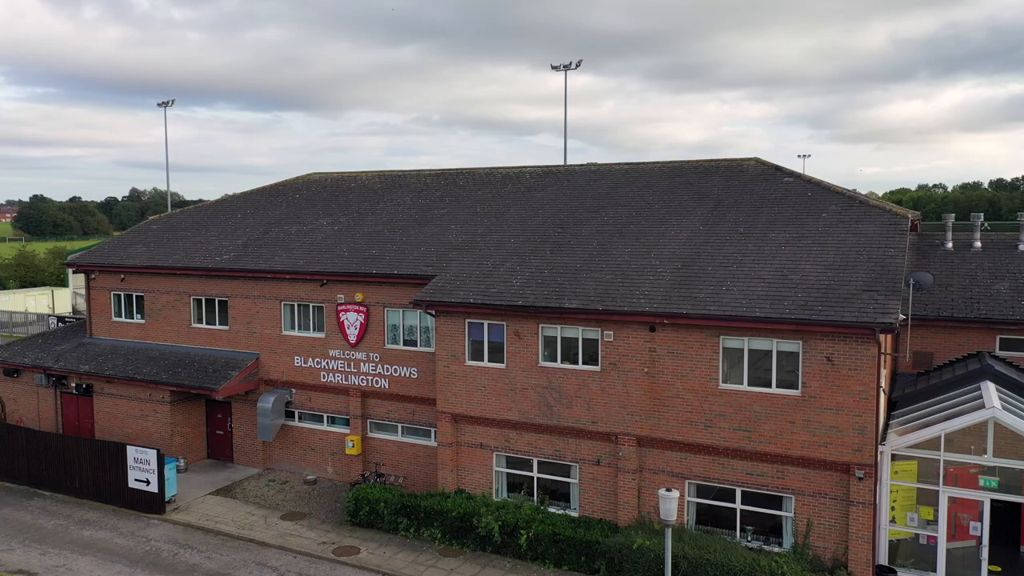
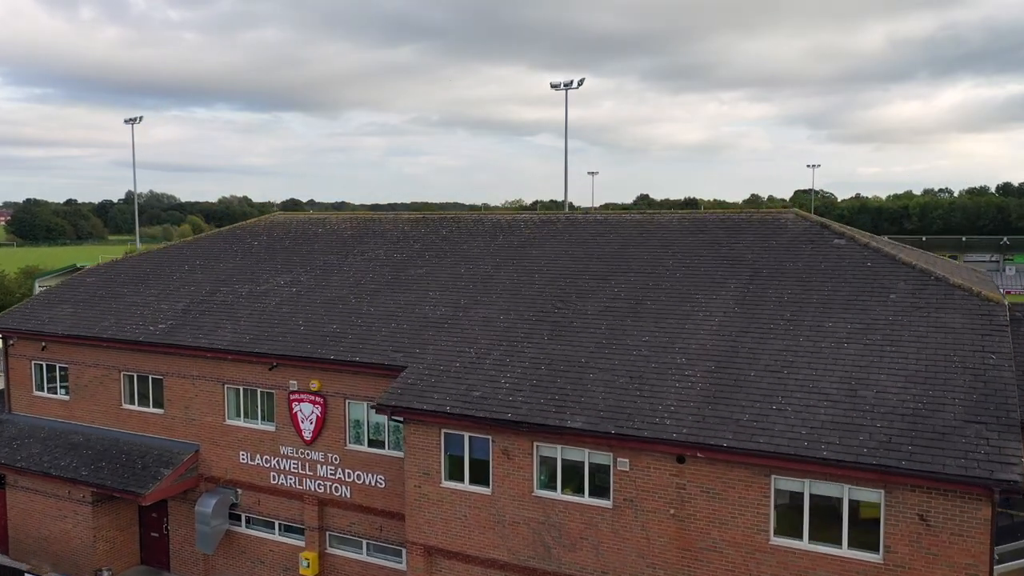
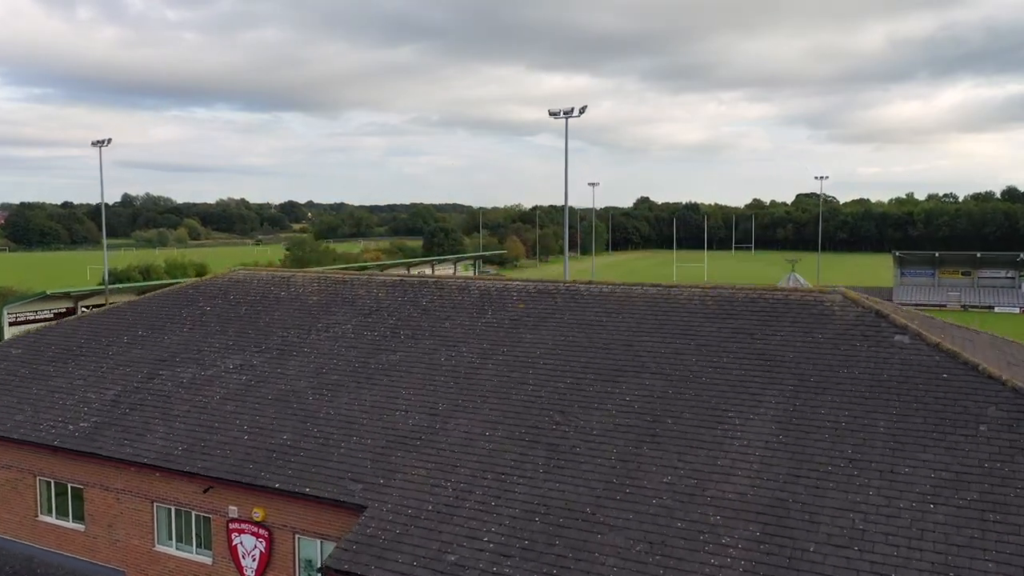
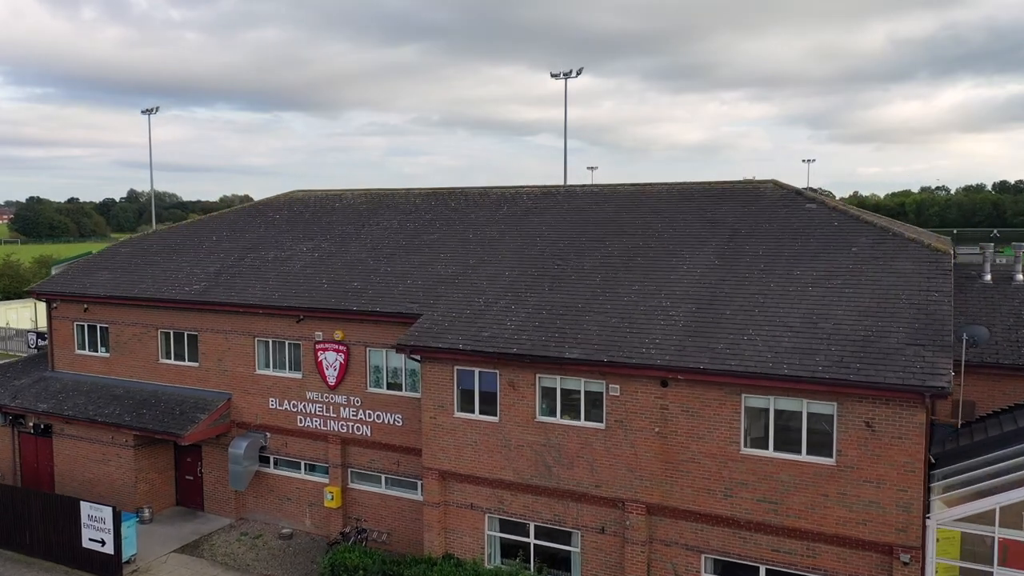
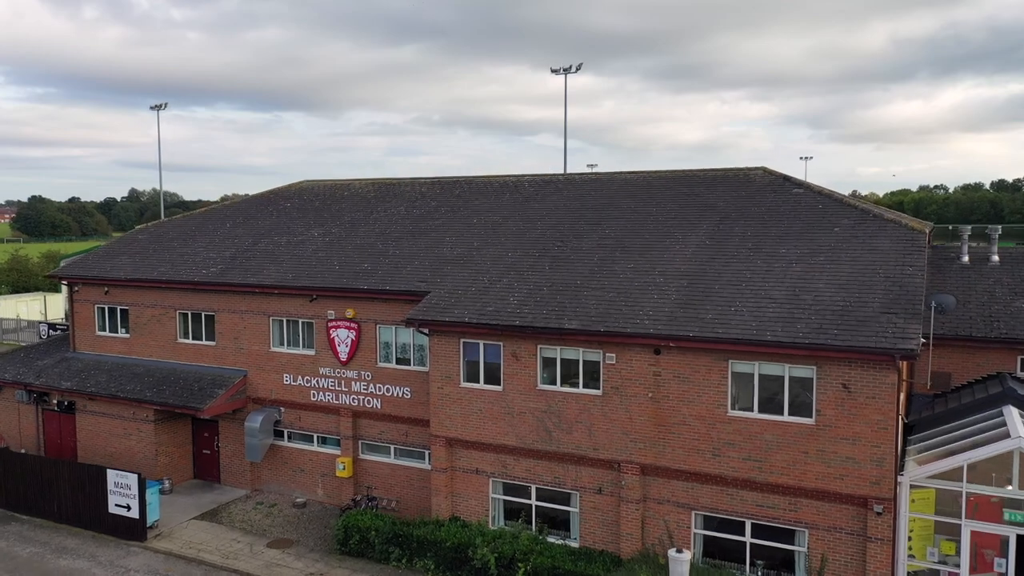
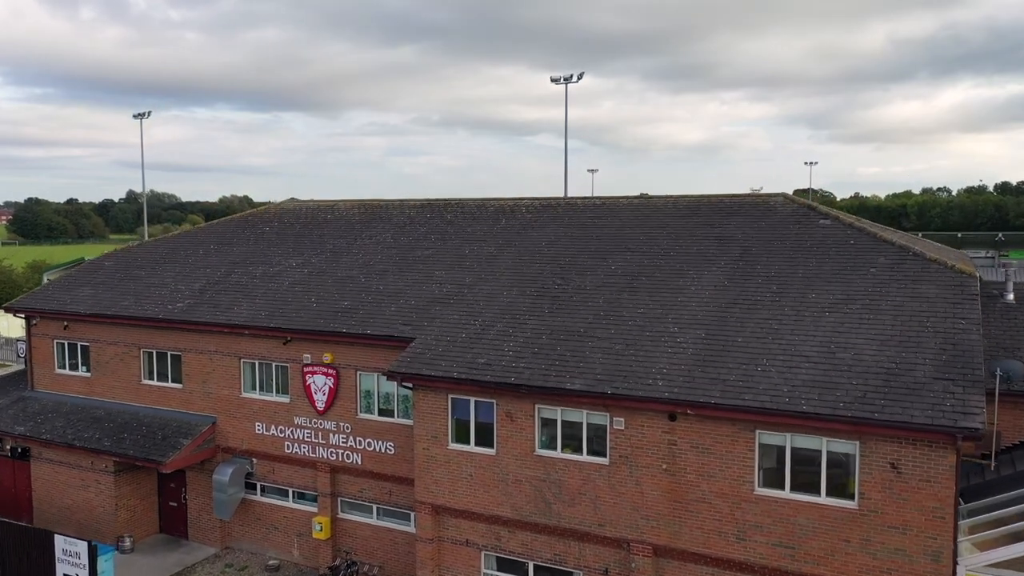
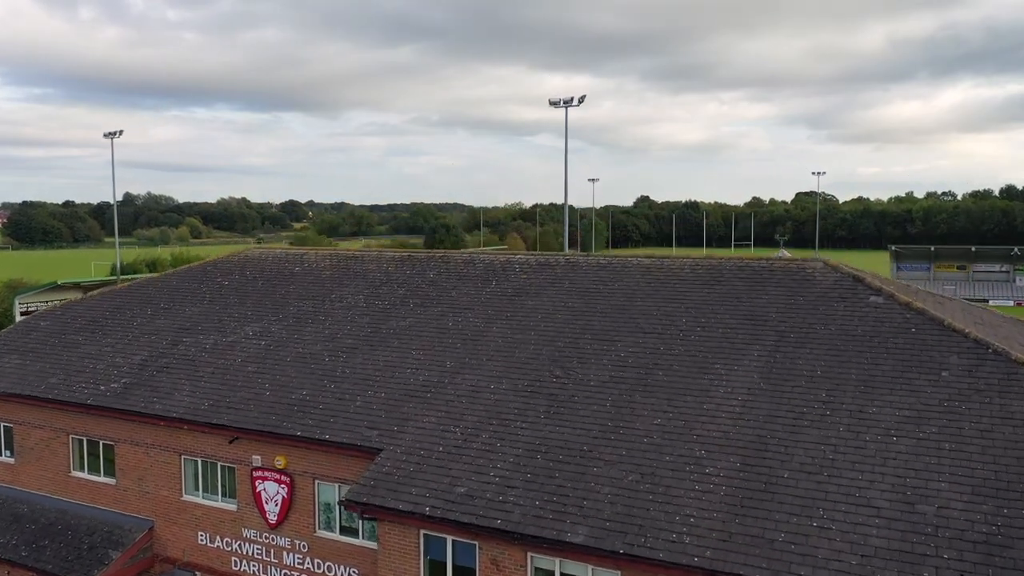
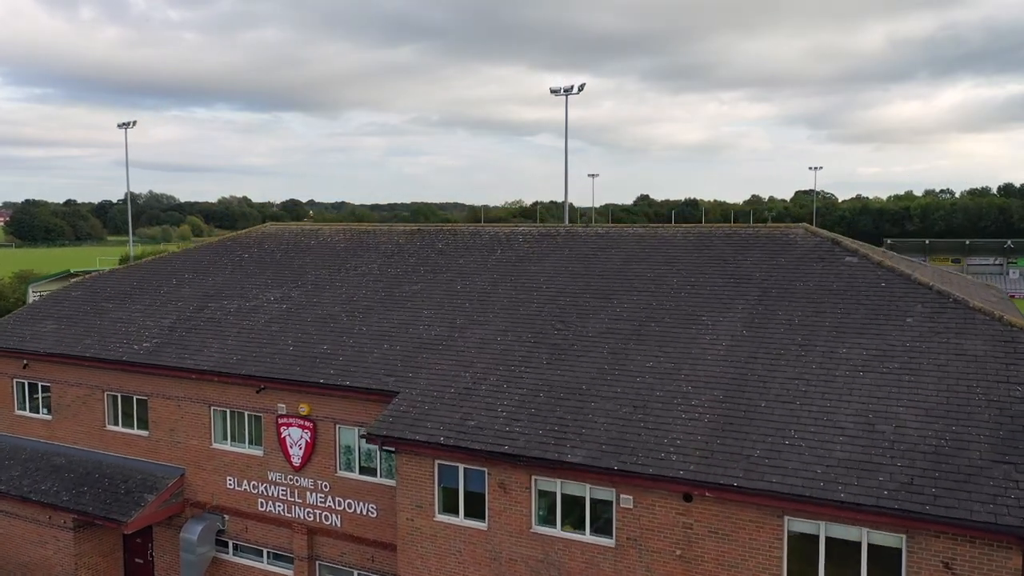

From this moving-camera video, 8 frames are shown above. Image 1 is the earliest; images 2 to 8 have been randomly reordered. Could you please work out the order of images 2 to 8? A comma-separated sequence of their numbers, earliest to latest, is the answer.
5, 4, 6, 2, 8, 7, 3
